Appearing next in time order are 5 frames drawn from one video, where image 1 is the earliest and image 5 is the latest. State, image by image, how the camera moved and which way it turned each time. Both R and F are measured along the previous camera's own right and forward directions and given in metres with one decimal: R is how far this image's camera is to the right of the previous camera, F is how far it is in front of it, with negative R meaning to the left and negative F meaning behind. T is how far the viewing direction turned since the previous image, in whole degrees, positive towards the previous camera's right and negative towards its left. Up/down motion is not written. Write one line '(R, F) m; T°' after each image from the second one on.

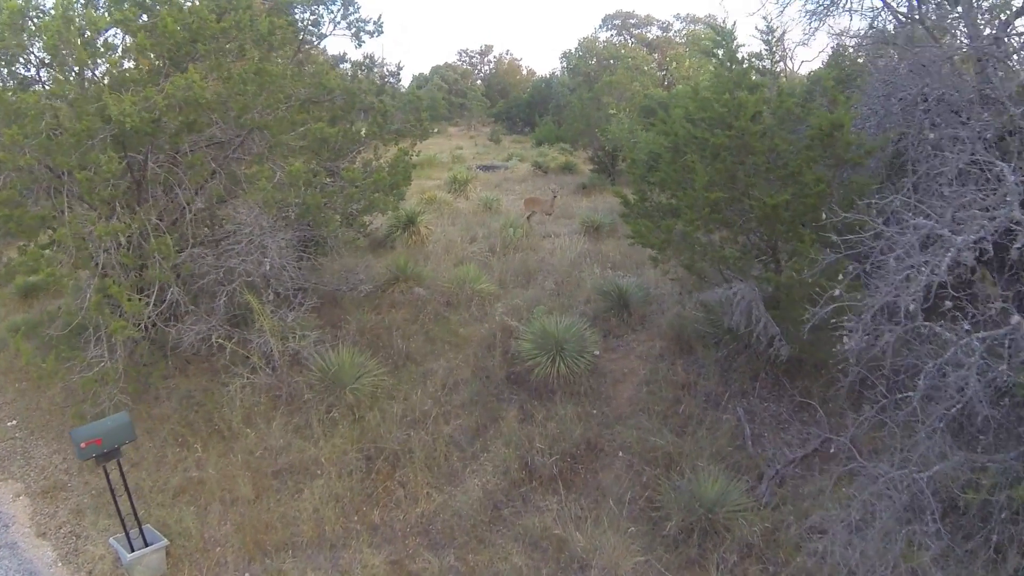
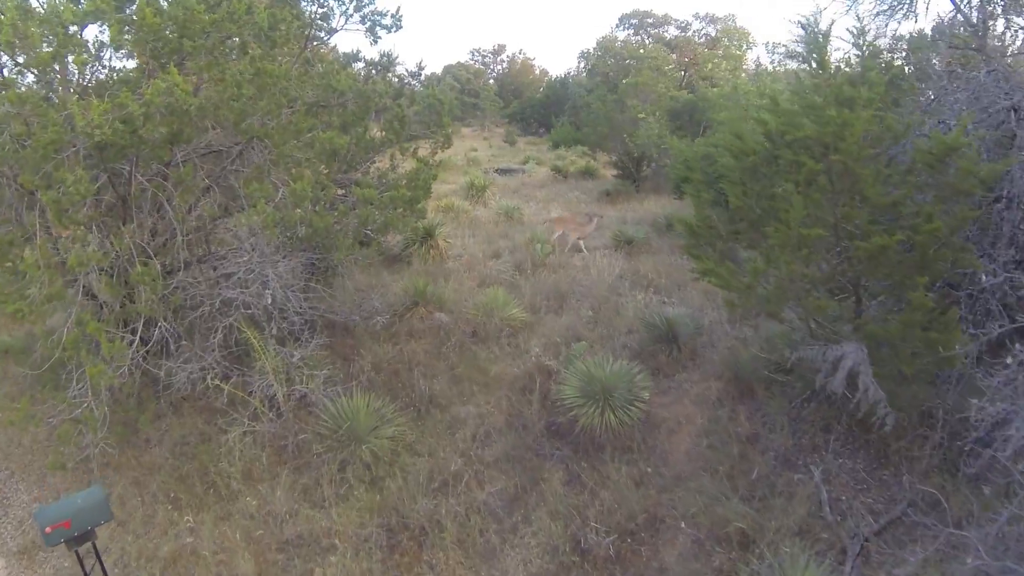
(-0.2, +0.8) m; 0°
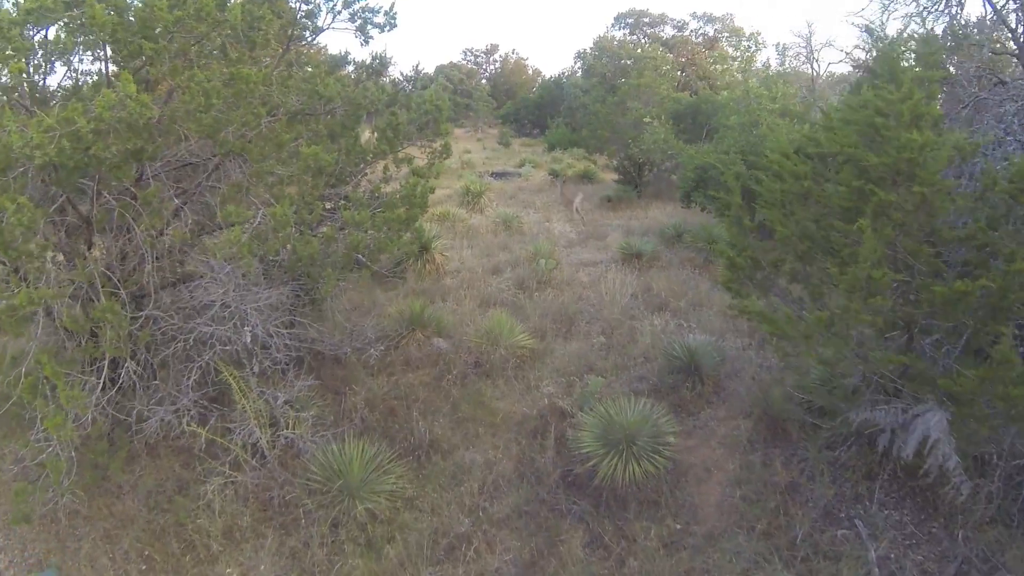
(-0.1, +0.5) m; 0°
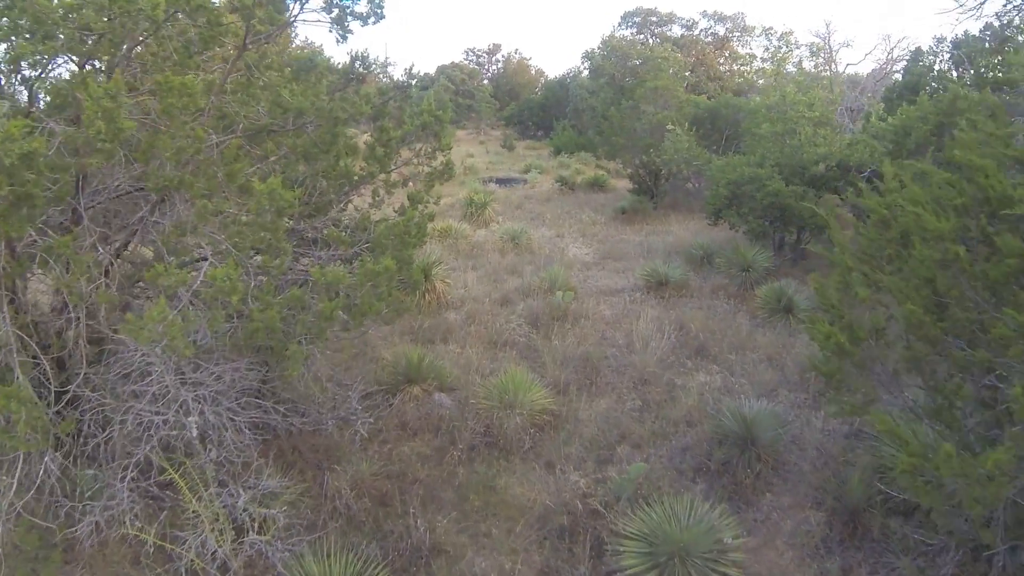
(-0.1, +1.0) m; 0°
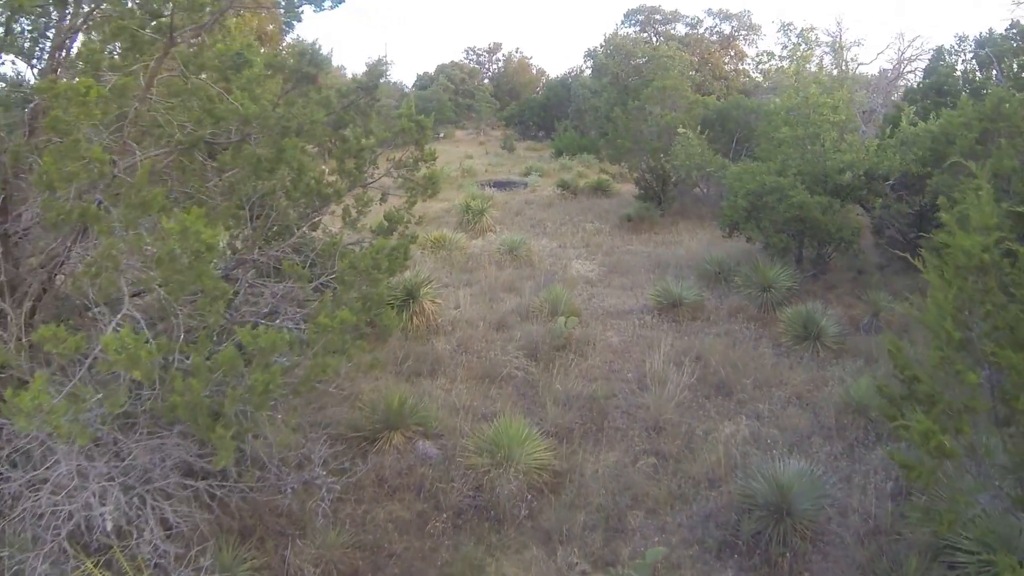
(0.0, +0.7) m; 0°
